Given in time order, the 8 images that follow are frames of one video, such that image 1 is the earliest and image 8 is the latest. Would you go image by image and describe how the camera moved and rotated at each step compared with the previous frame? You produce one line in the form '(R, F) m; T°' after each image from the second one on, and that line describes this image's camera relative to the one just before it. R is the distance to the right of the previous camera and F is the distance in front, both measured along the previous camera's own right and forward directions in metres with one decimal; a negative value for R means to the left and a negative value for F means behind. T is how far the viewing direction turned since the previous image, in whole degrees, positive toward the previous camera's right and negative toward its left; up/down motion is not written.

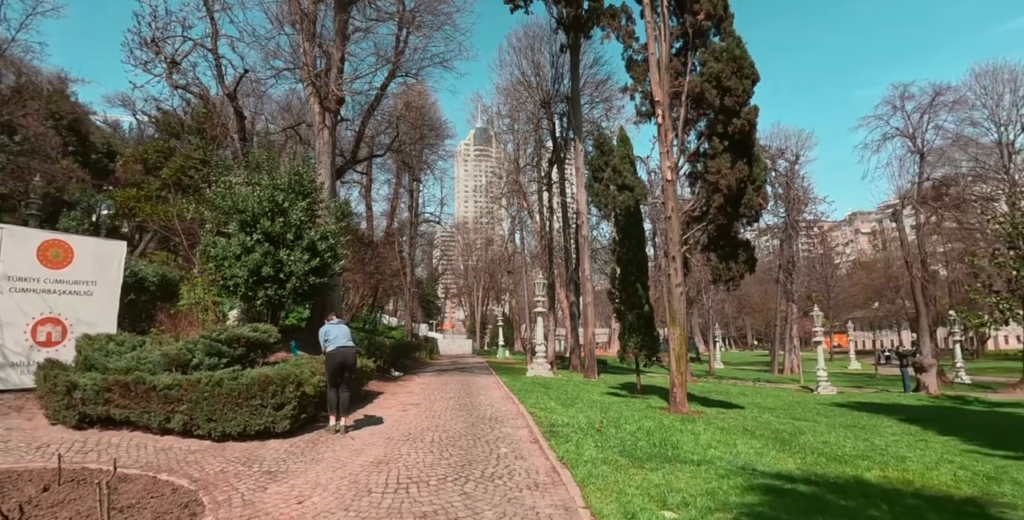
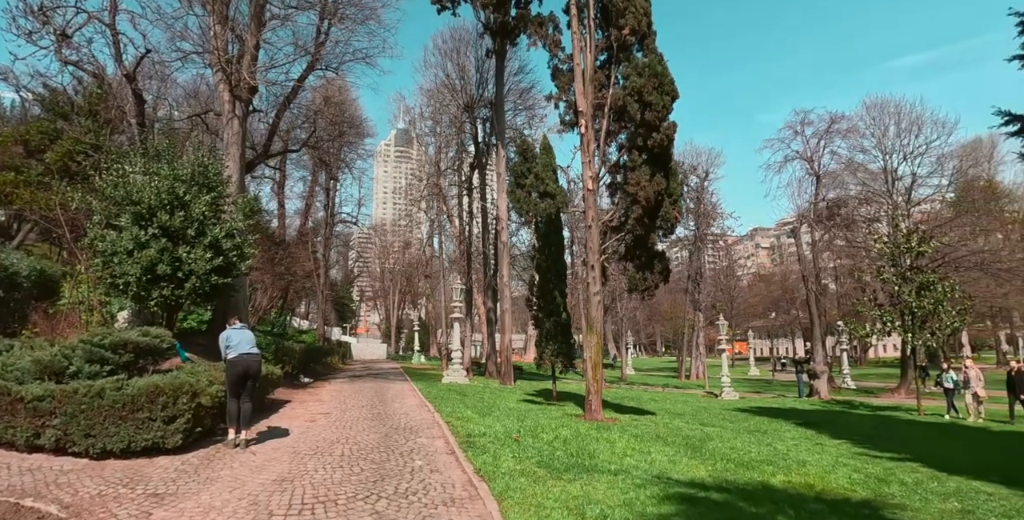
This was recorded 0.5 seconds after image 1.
(0.0, +0.1) m; +8°
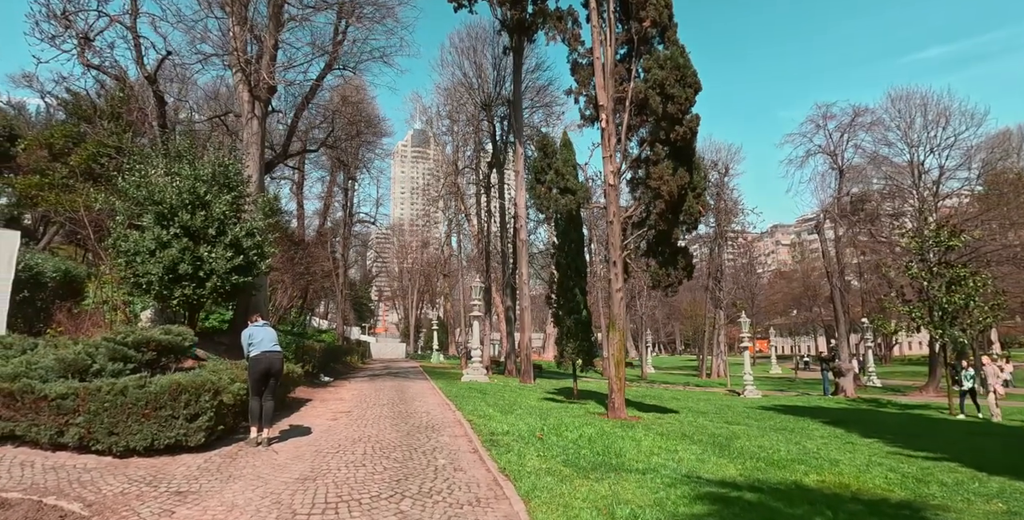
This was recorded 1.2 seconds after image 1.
(-0.1, +0.1) m; -2°
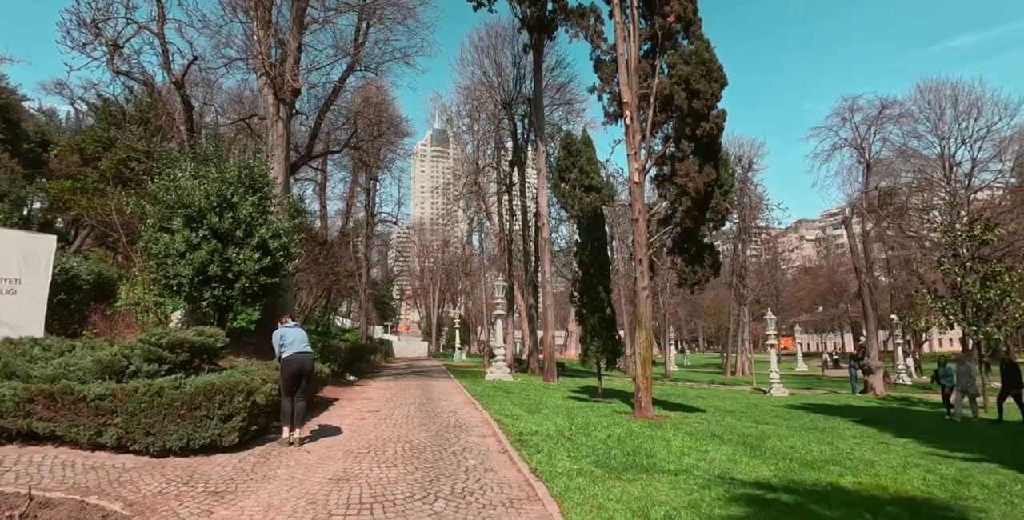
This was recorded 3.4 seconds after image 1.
(-0.1, 0.0) m; -2°
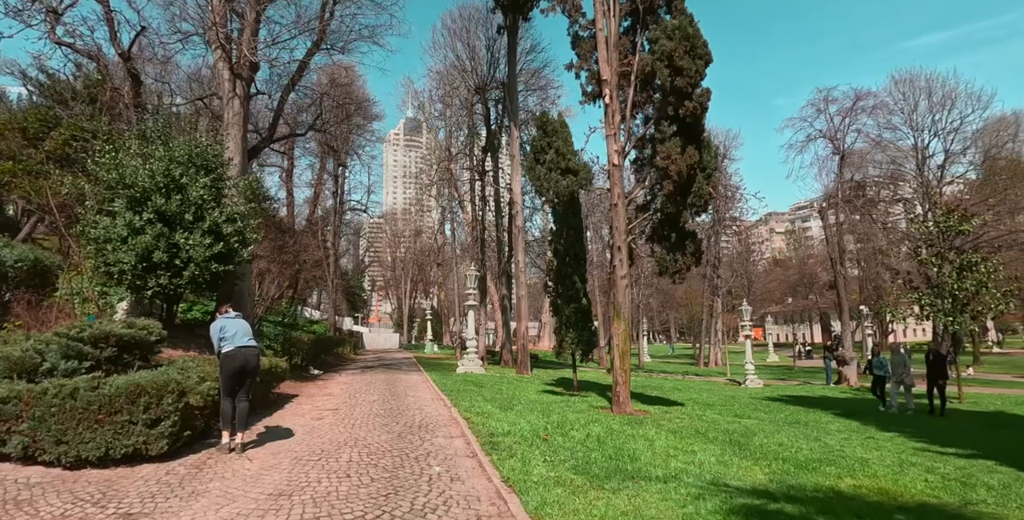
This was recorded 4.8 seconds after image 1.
(0.0, +0.6) m; +3°
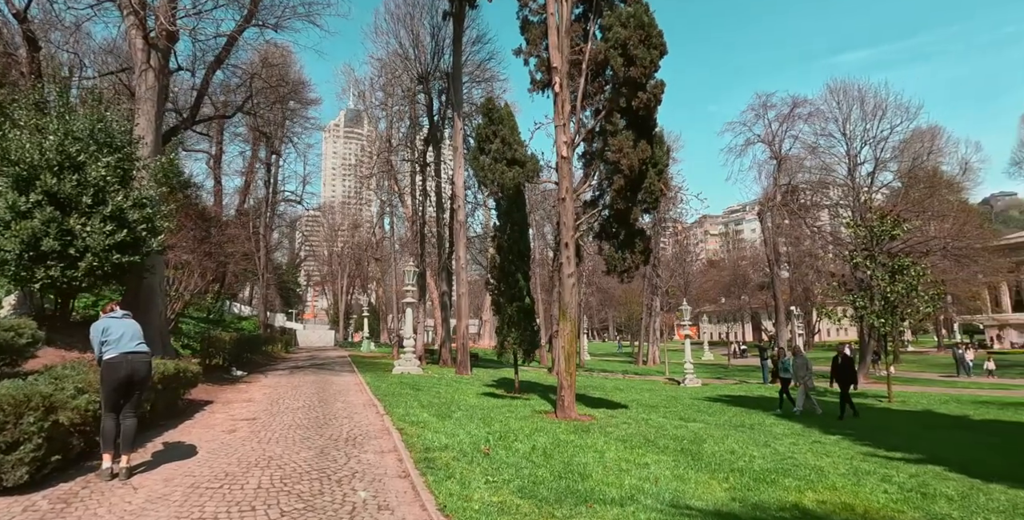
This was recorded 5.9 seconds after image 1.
(0.0, +0.6) m; +6°
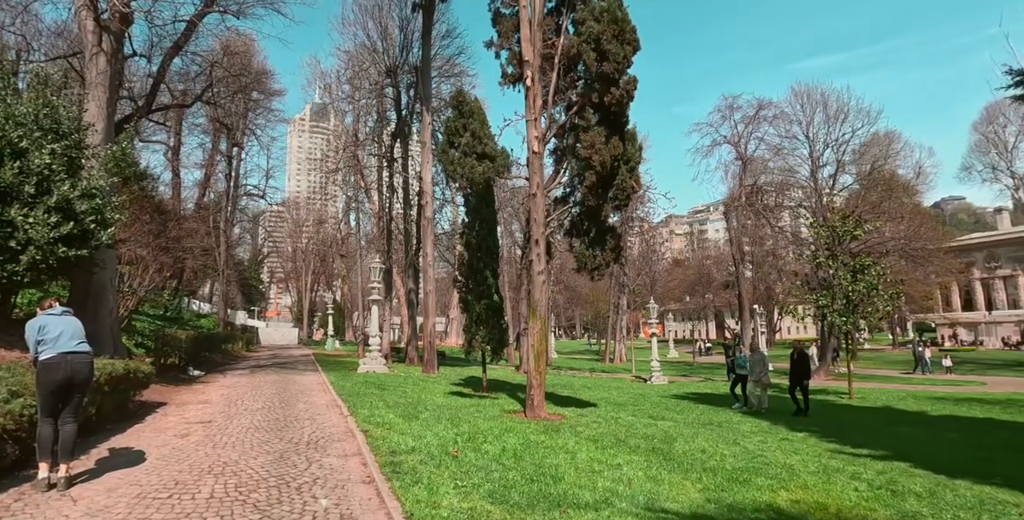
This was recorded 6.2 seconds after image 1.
(0.0, +0.2) m; +3°
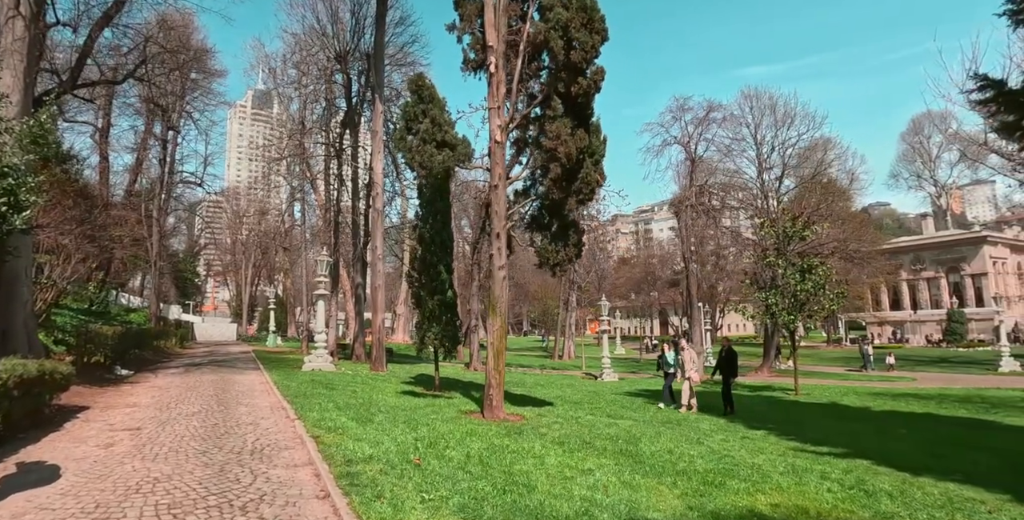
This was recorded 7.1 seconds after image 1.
(-0.2, +0.4) m; +5°
